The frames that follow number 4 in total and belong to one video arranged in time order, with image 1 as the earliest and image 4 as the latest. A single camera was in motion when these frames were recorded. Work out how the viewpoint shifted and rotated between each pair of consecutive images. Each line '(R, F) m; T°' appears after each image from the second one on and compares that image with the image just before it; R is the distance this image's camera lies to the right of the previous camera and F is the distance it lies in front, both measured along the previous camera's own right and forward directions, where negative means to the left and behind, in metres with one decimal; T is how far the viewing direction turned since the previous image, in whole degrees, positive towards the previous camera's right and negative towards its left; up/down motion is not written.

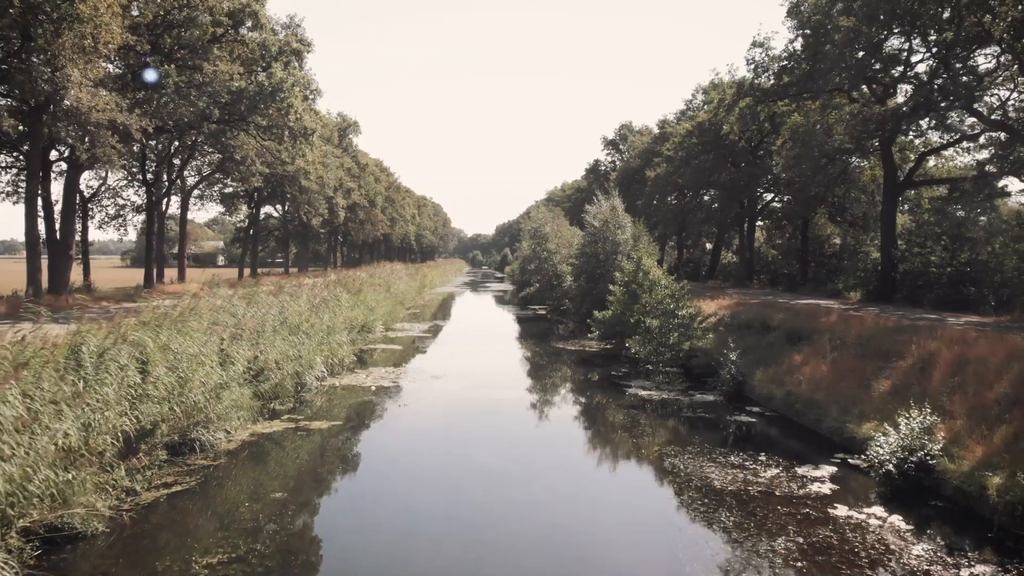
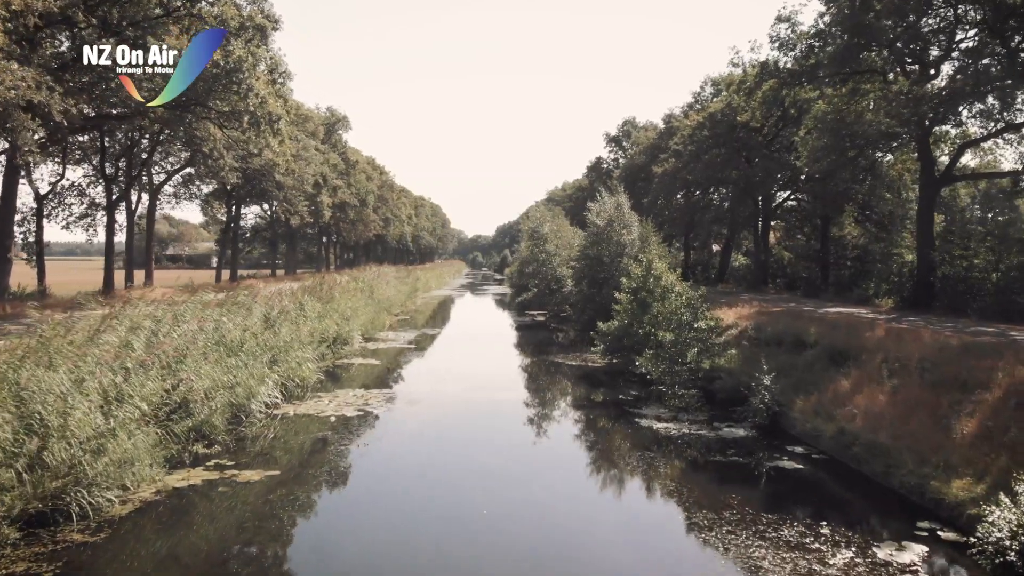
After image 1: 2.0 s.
(+0.3, +2.6) m; 0°
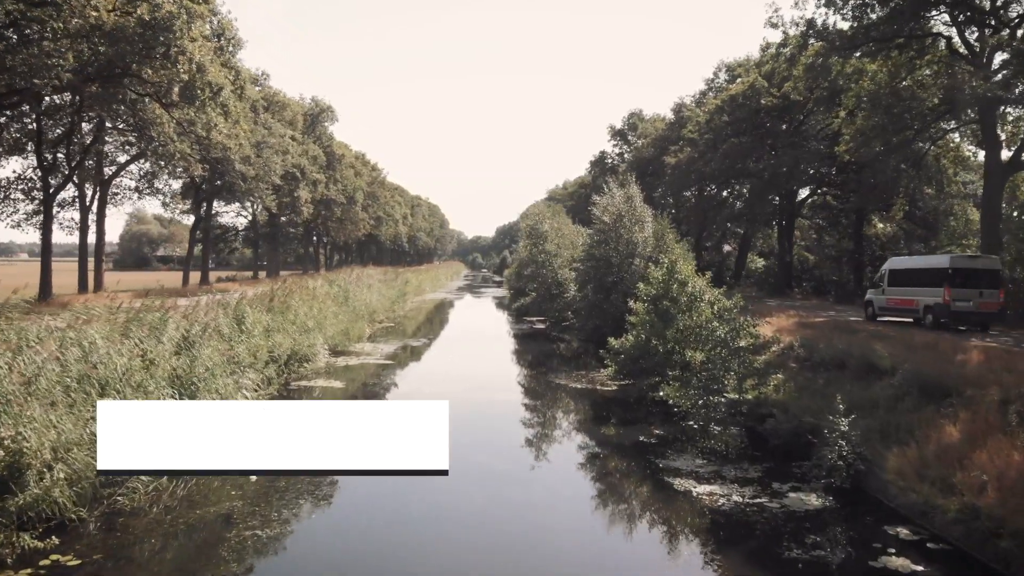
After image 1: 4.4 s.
(+0.2, +3.4) m; 0°
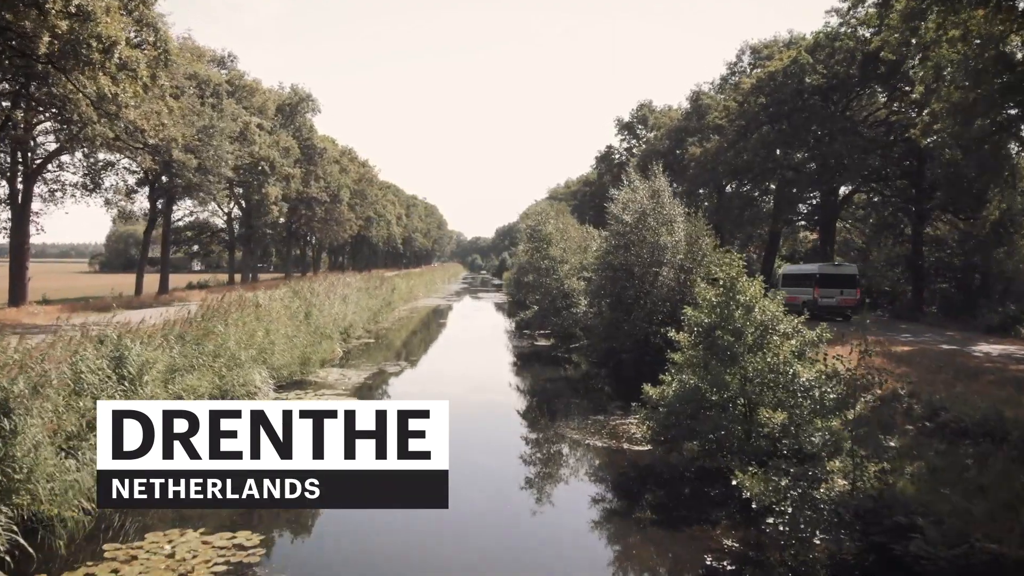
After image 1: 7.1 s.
(+0.1, +4.1) m; 0°
